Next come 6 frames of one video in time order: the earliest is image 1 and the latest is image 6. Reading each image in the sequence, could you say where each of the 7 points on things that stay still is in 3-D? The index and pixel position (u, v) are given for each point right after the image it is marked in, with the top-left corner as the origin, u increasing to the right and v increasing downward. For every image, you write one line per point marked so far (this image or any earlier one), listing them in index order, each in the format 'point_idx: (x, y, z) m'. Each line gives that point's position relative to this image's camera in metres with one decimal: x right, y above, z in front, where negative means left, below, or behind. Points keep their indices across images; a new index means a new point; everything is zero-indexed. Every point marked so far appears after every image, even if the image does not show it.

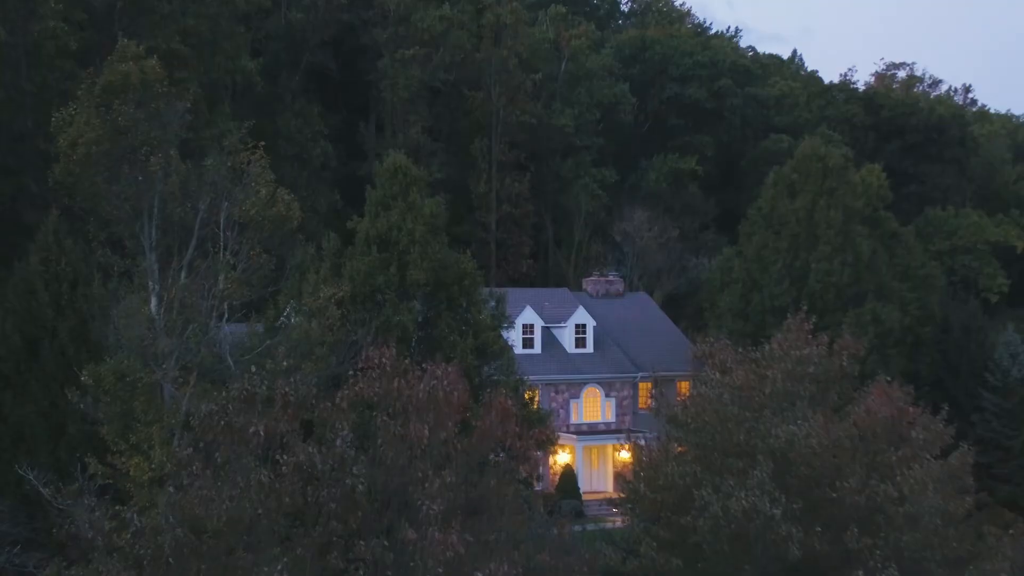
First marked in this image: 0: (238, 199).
0: (-4.0, +1.1, +17.2) m
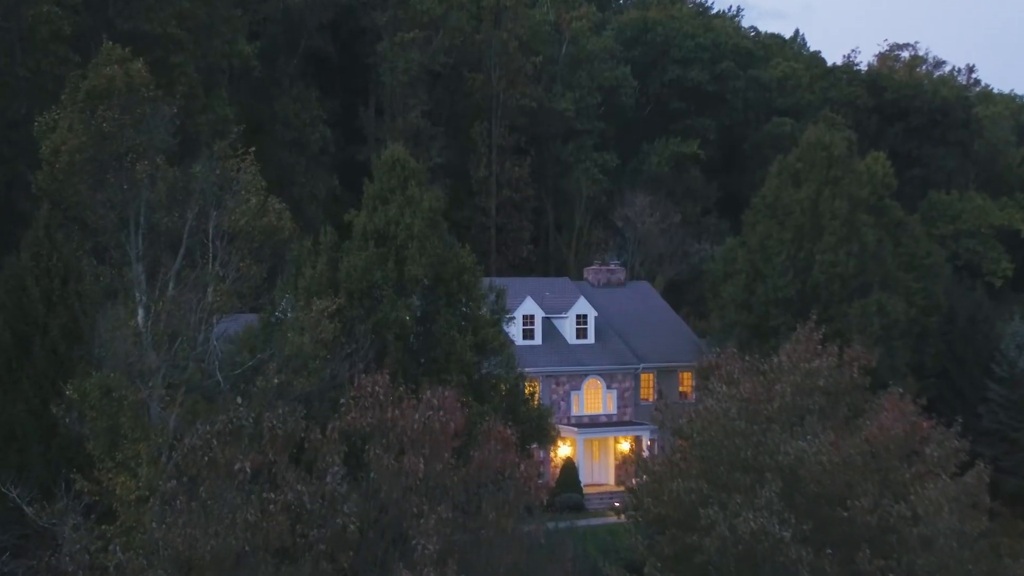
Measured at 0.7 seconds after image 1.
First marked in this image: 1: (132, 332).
0: (-4.0, +1.0, +16.7) m
1: (-4.5, -0.5, +14.0) m
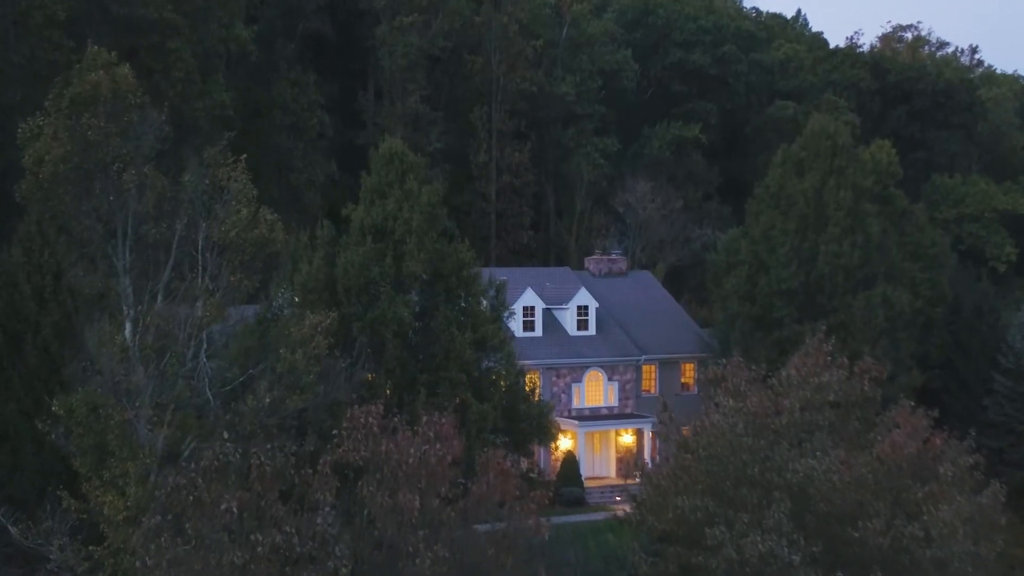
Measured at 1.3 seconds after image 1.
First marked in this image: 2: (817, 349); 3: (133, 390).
0: (-4.0, +0.9, +16.2) m
1: (-4.5, -0.7, +13.5) m
2: (+3.9, -0.8, +15.4) m
3: (-4.4, -1.2, +13.8) m
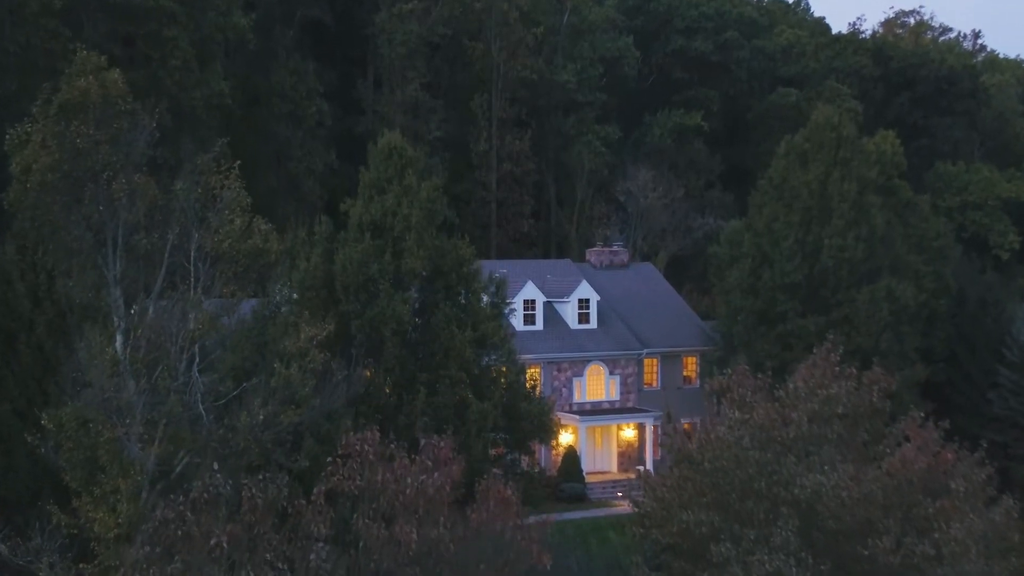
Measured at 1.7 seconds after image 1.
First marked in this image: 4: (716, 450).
0: (-4.0, +0.8, +15.8) m
1: (-4.4, -0.8, +13.2) m
2: (+3.9, -0.9, +15.0) m
3: (-4.4, -1.3, +13.5) m
4: (+2.3, -1.9, +13.6) m
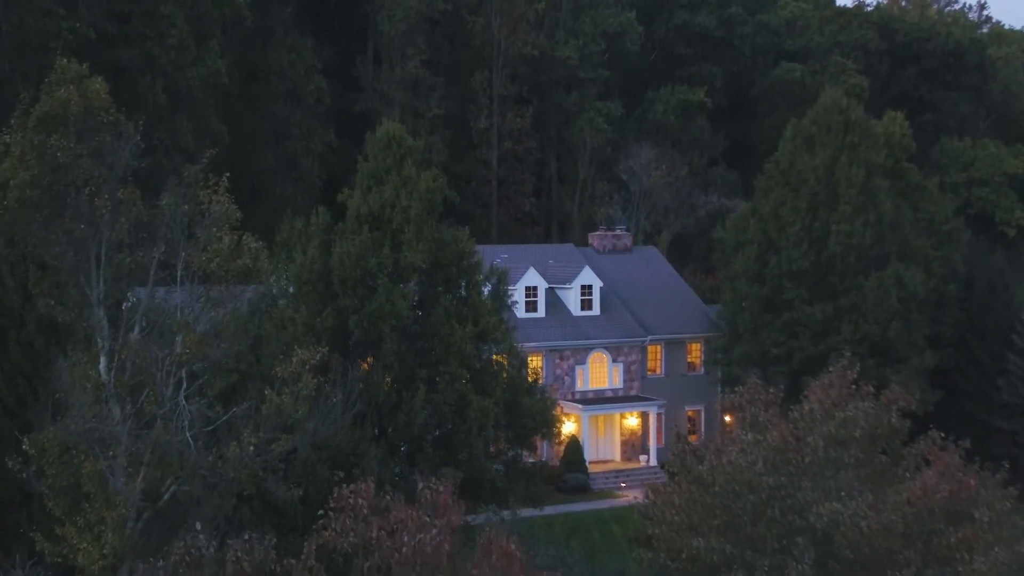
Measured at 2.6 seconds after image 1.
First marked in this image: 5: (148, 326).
0: (-4.0, +0.7, +15.2) m
1: (-4.4, -1.0, +12.6) m
2: (+4.0, -1.0, +14.4) m
3: (-4.3, -1.5, +12.9) m
4: (+2.4, -2.0, +13.0) m
5: (-4.1, -0.4, +13.5) m
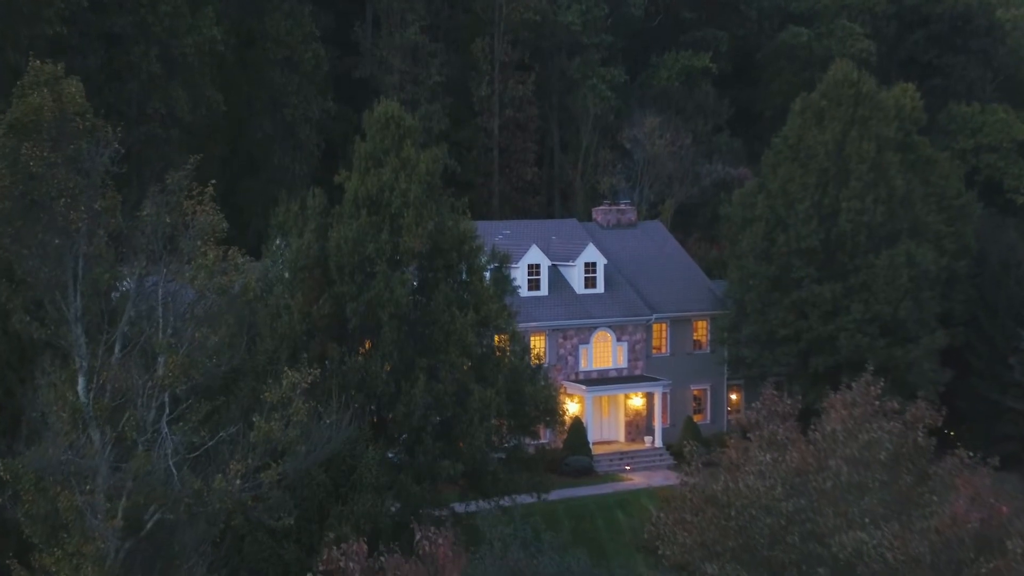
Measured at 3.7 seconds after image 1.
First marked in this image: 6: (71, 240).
0: (-3.9, +0.6, +14.4) m
1: (-4.4, -1.2, +11.9) m
2: (+4.0, -1.1, +13.7) m
3: (-4.3, -1.7, +12.2) m
4: (+2.4, -2.2, +12.3) m
5: (-4.1, -0.6, +12.8) m
6: (-5.3, +0.9, +14.7) m
